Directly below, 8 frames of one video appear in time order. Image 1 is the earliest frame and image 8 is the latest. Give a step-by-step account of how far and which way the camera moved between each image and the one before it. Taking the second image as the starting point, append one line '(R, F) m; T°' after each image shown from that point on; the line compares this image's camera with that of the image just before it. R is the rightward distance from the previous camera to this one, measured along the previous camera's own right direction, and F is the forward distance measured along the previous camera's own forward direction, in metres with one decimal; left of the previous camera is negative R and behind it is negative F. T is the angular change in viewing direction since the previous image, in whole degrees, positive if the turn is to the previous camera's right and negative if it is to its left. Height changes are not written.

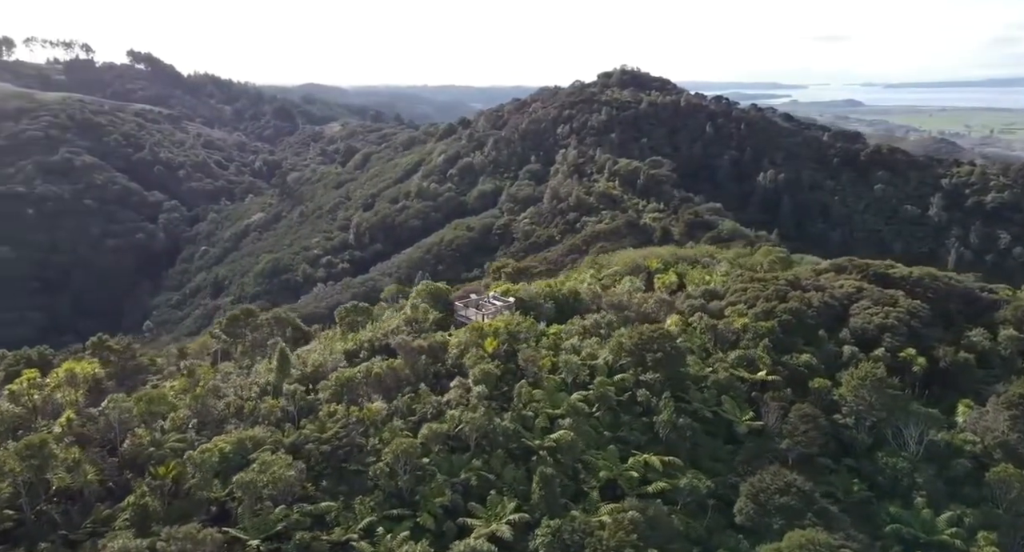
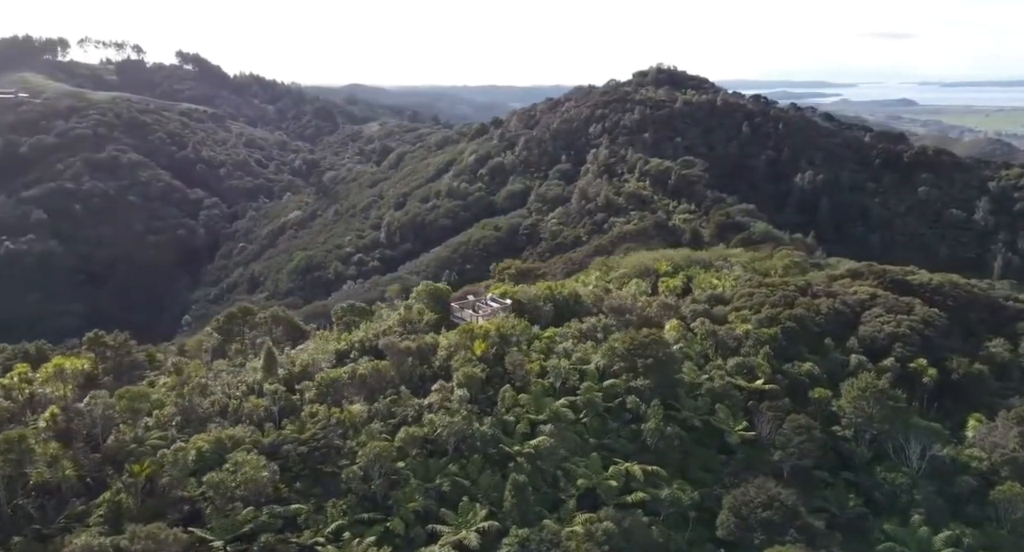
(+1.4, +0.4) m; -2°
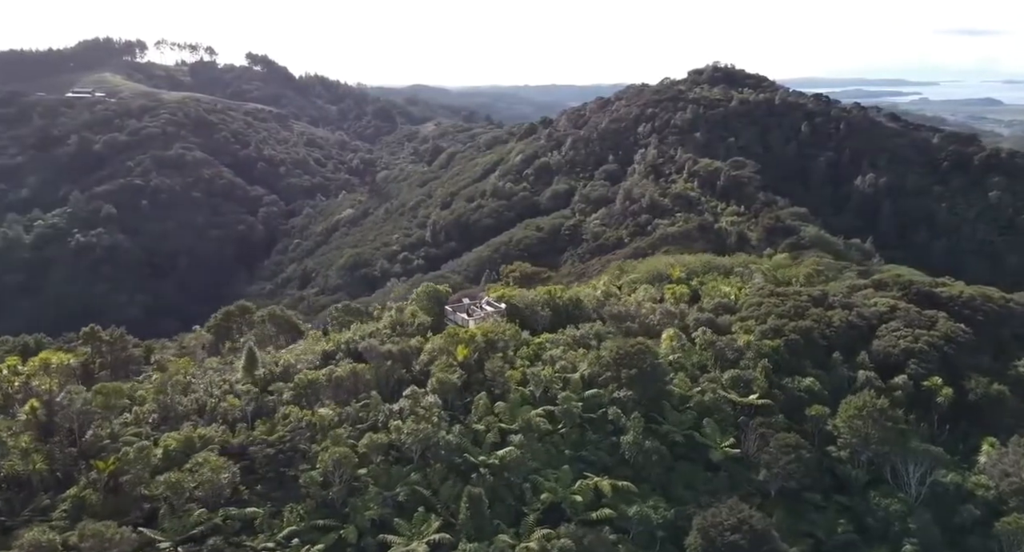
(+2.1, +0.6) m; -4°
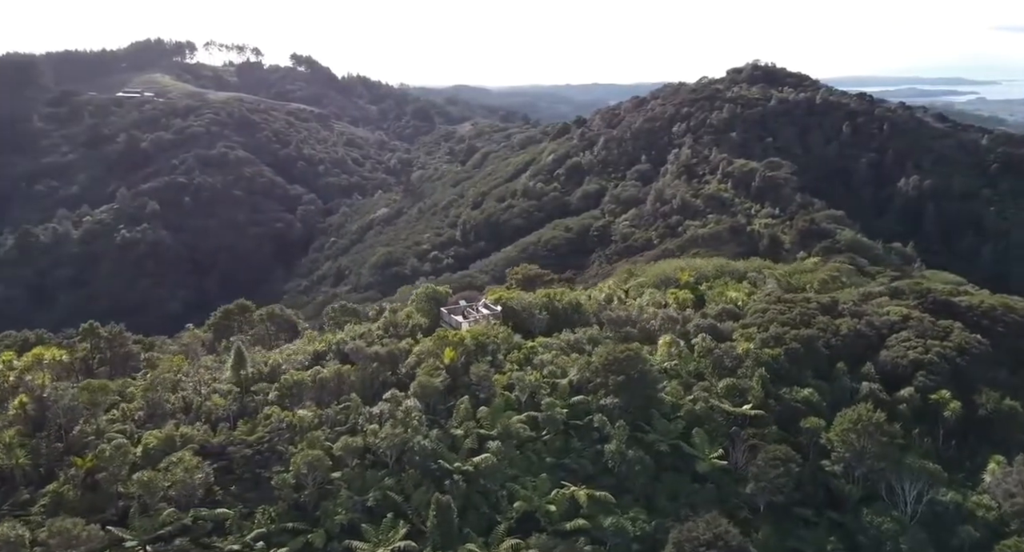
(+1.4, +0.3) m; -3°
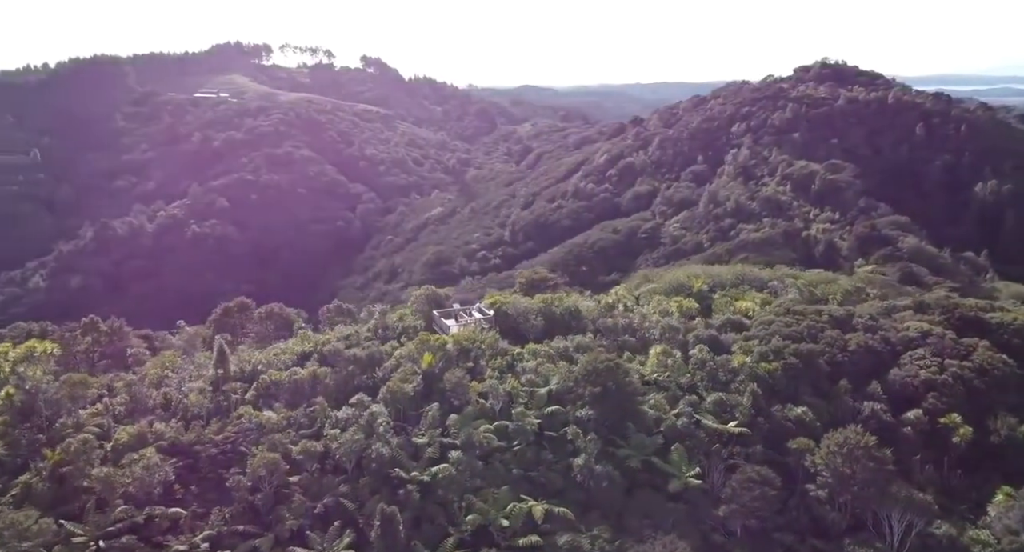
(+2.3, +0.6) m; -4°
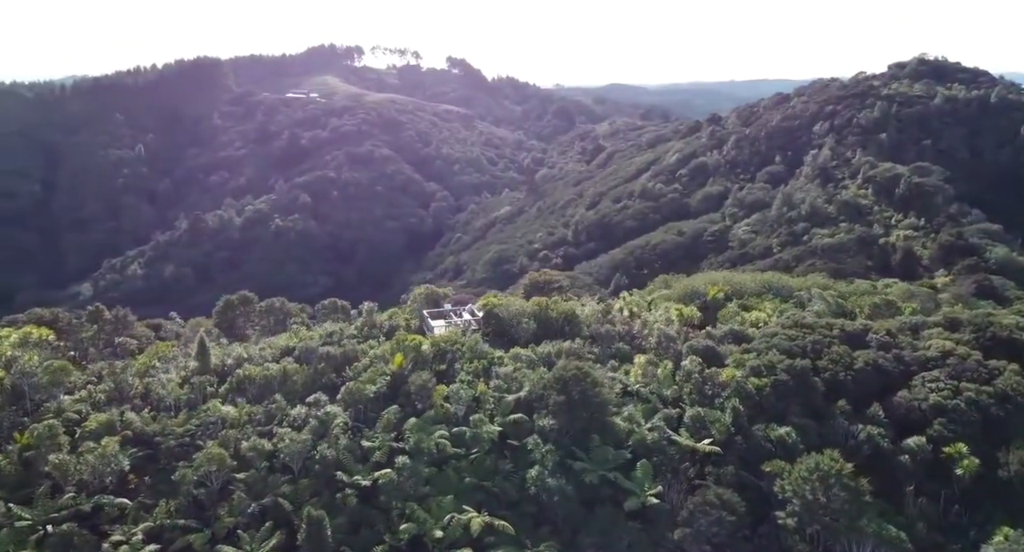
(+3.0, +0.7) m; -5°
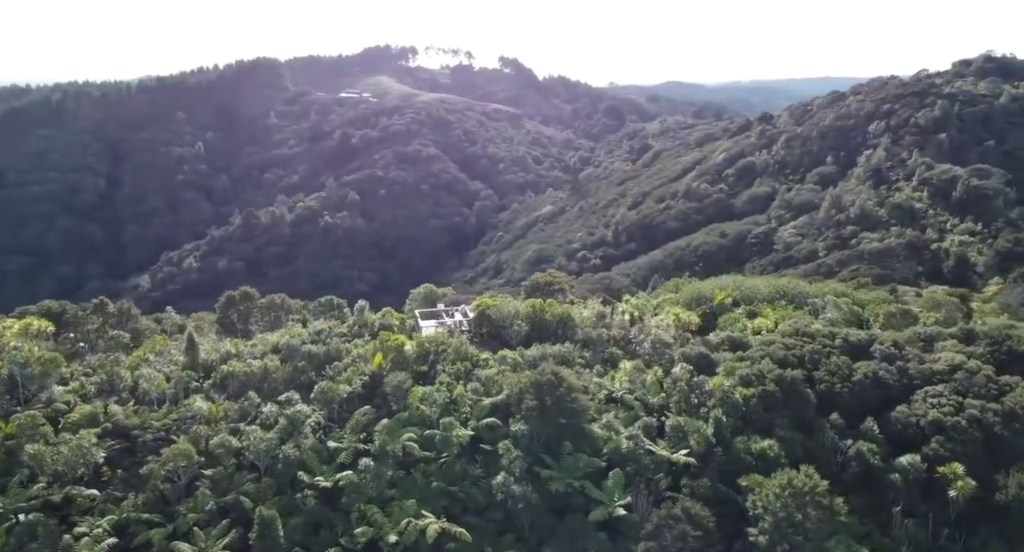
(+1.9, +0.3) m; -3°
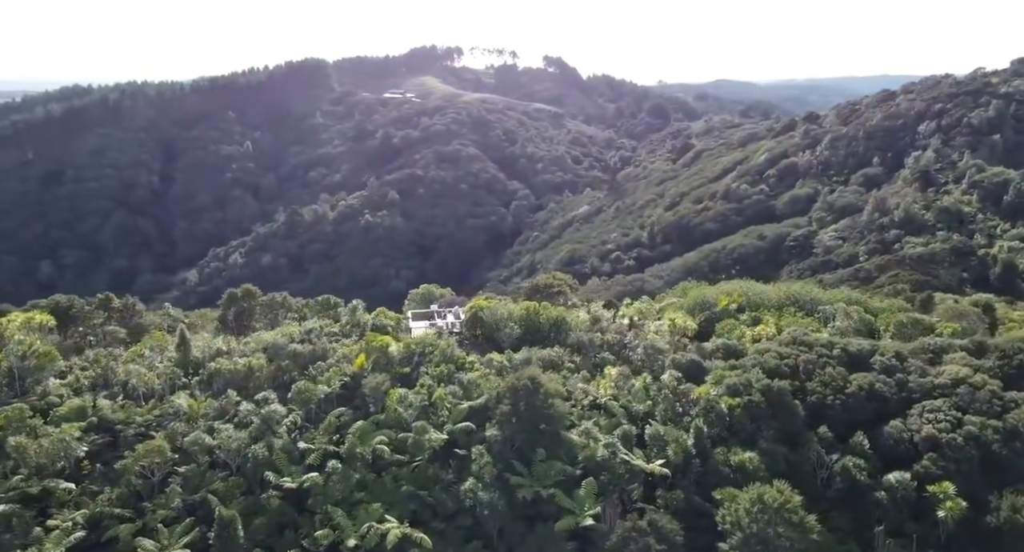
(+1.7, +0.2) m; -3°
